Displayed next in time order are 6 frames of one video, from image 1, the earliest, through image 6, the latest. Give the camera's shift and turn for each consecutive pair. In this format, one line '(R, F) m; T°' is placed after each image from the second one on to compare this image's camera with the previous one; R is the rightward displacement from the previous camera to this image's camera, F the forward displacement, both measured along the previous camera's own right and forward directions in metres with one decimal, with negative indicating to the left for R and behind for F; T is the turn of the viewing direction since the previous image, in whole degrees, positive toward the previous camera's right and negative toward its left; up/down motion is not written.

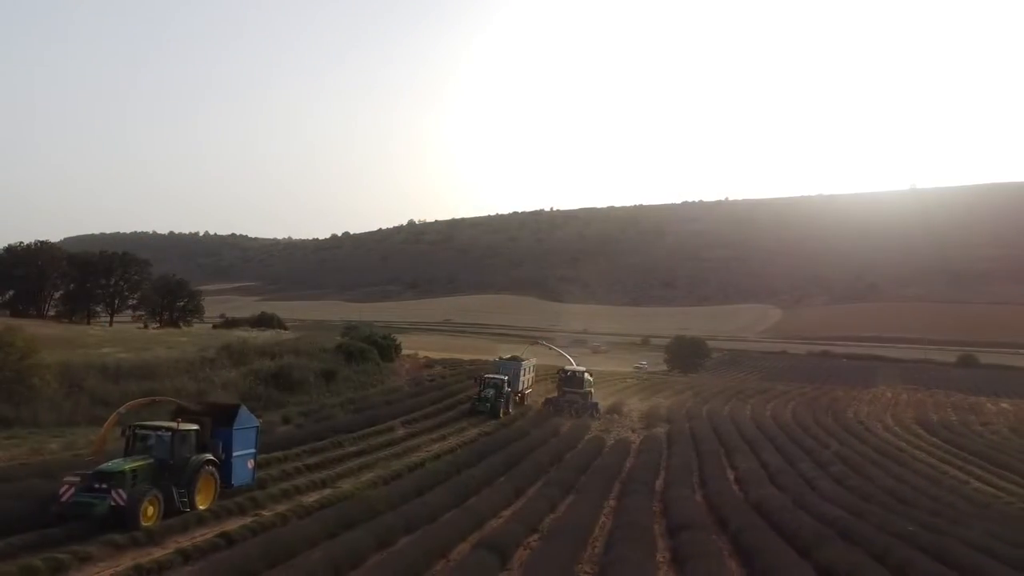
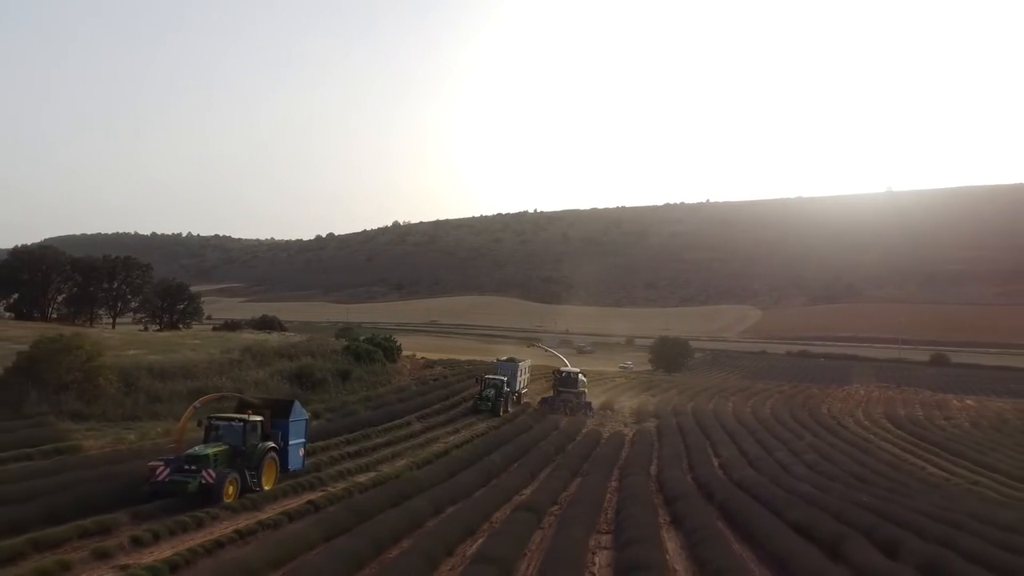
(-0.8, -2.6) m; +1°
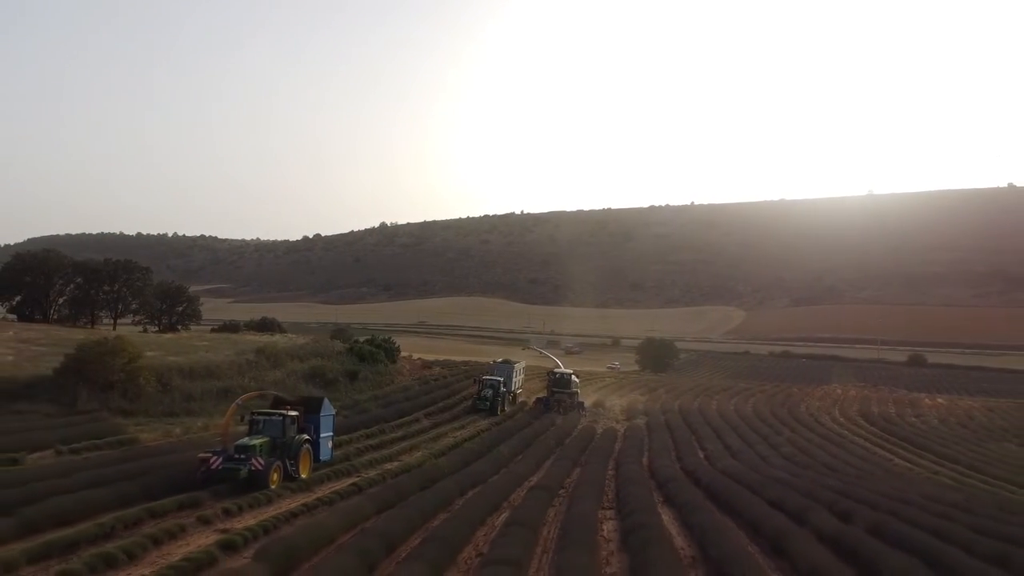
(-0.6, -2.1) m; +1°
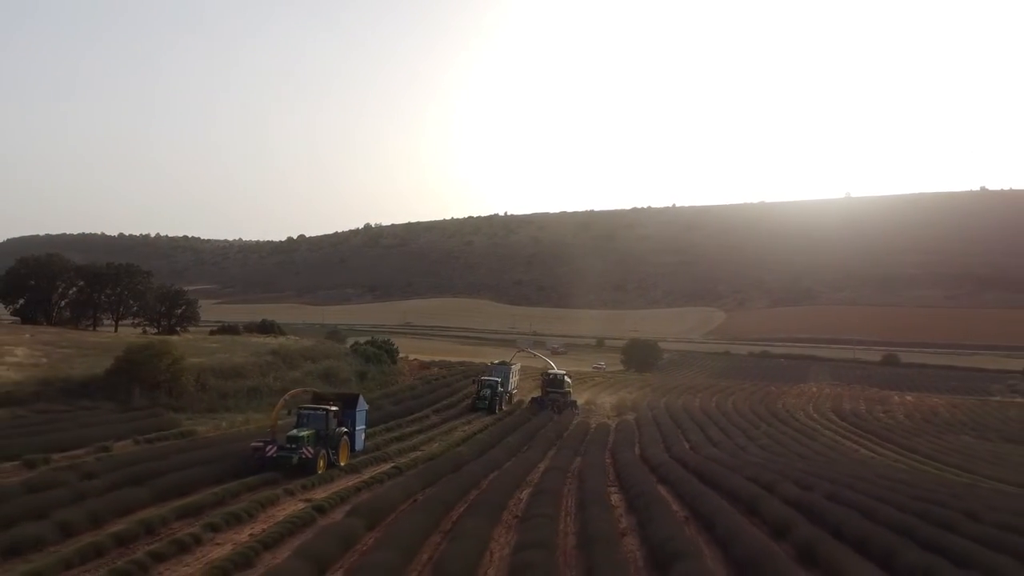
(-0.8, -2.7) m; +1°
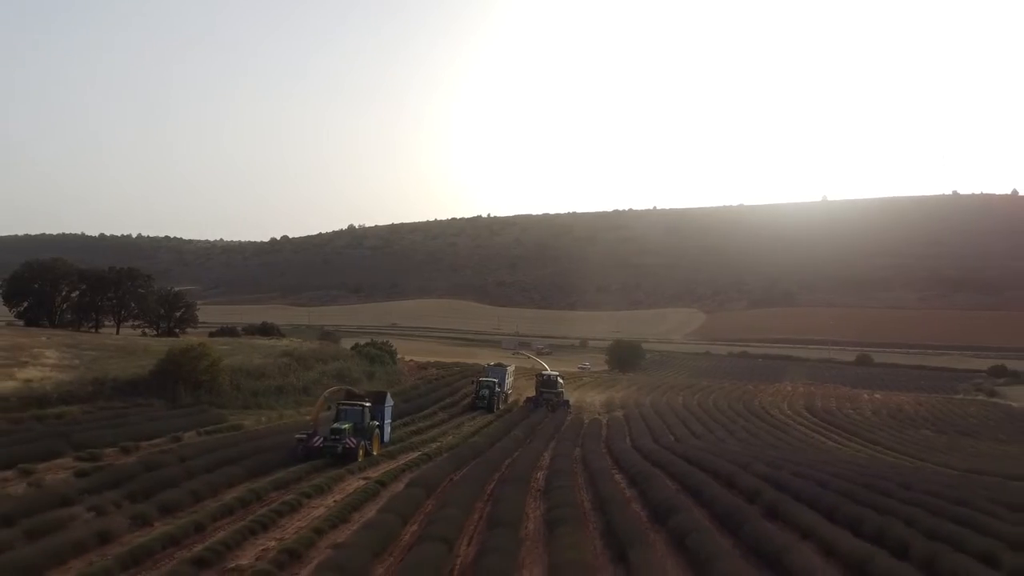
(-0.9, -2.9) m; +1°
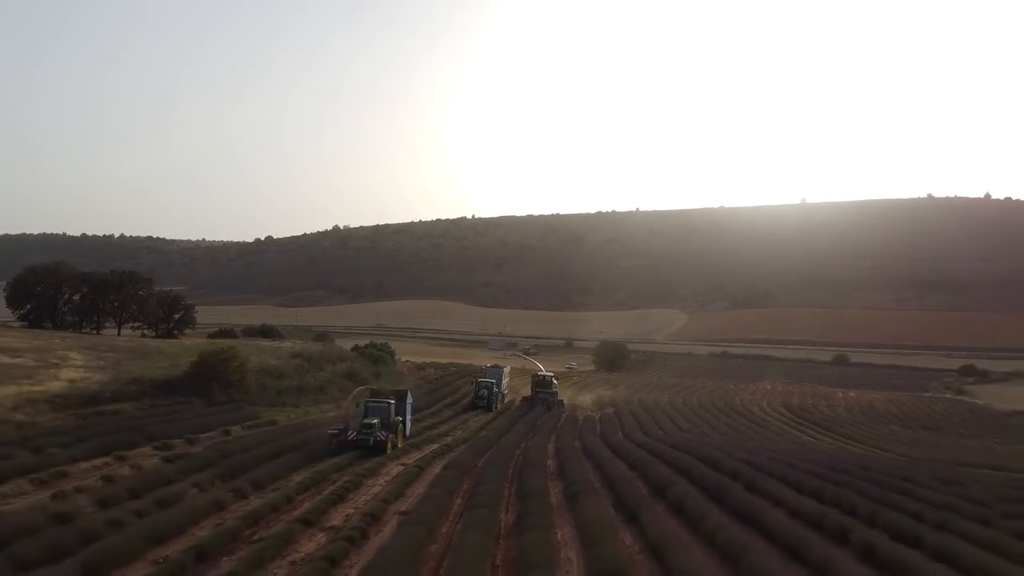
(-0.9, -2.7) m; +1°
